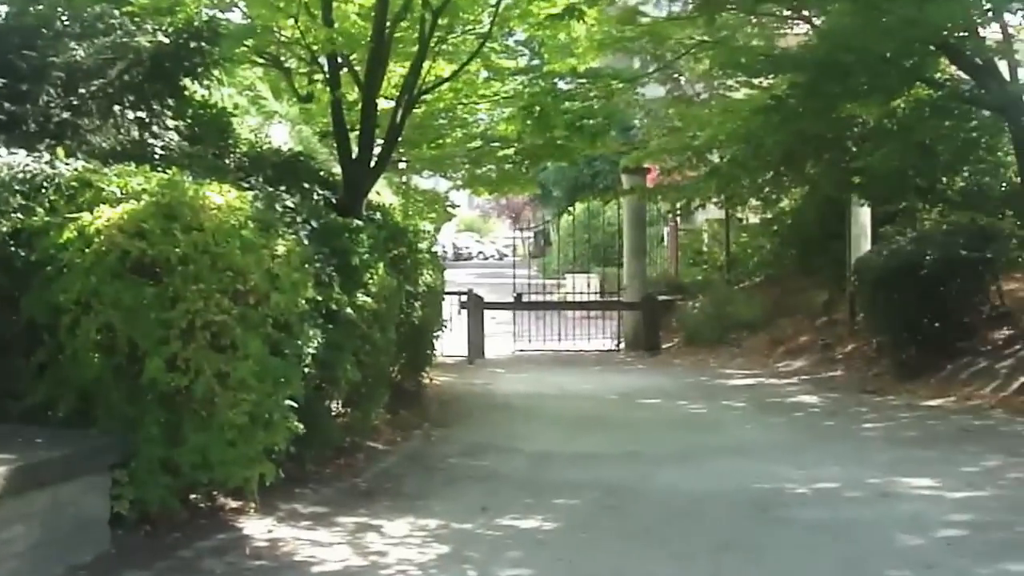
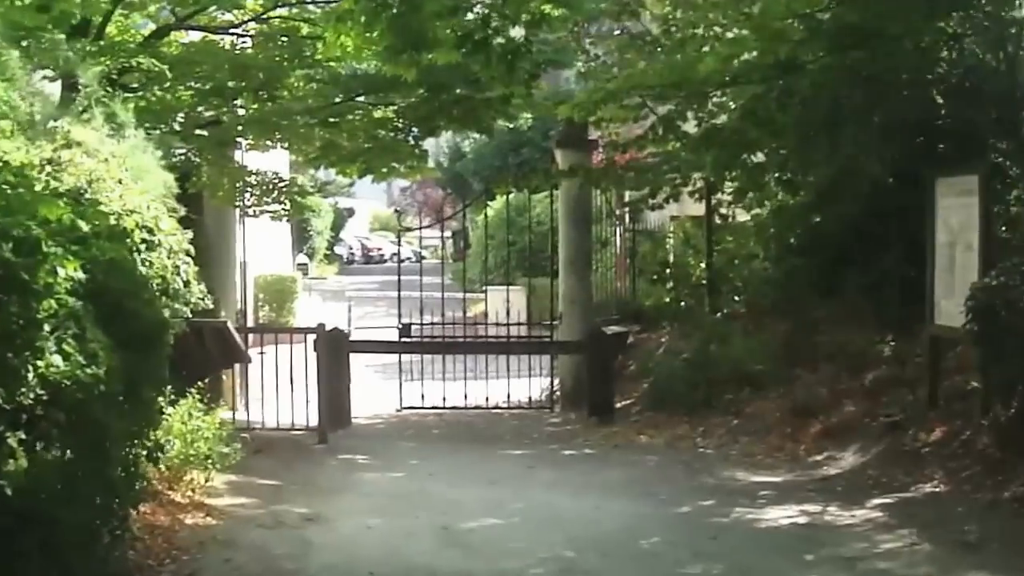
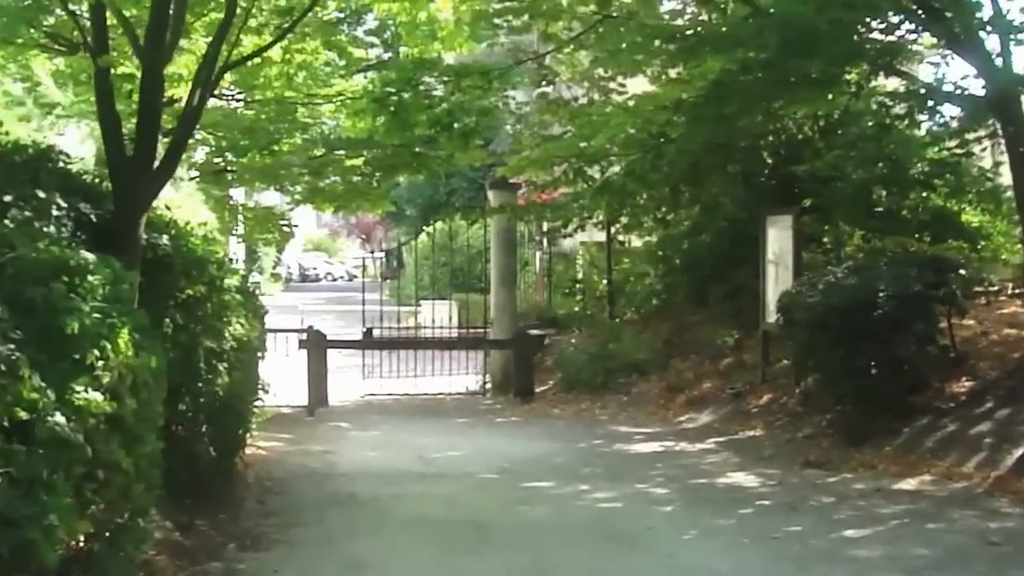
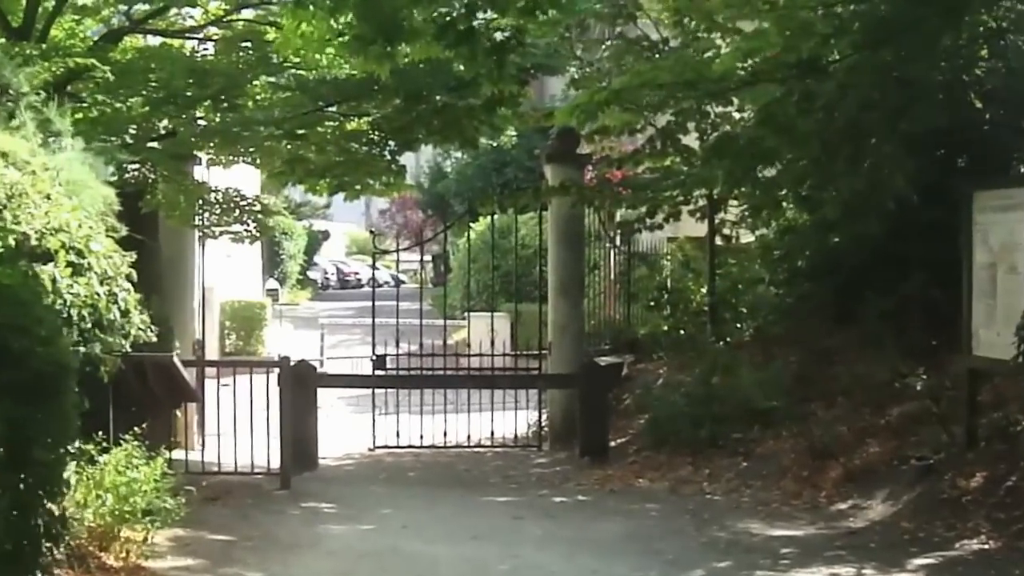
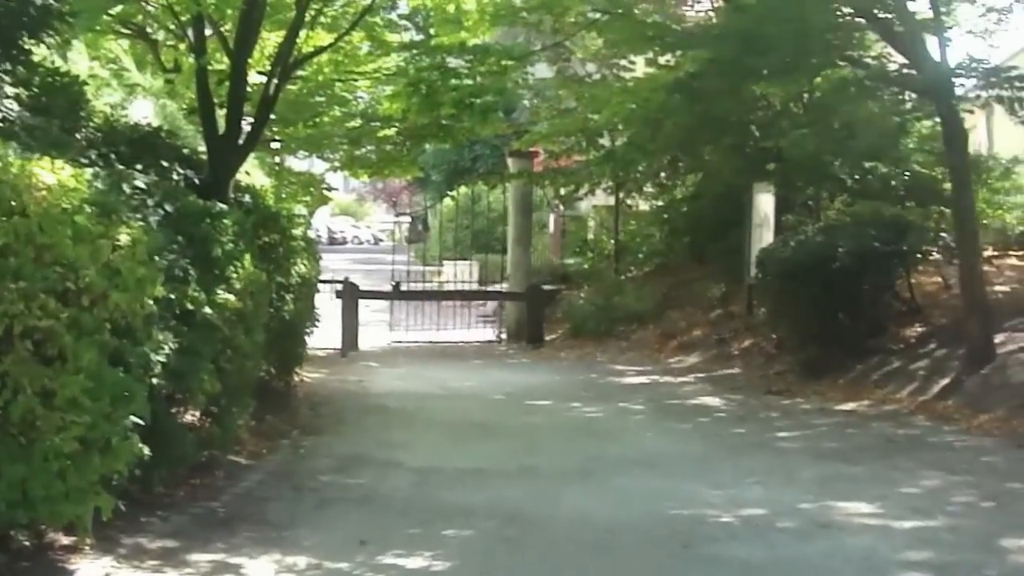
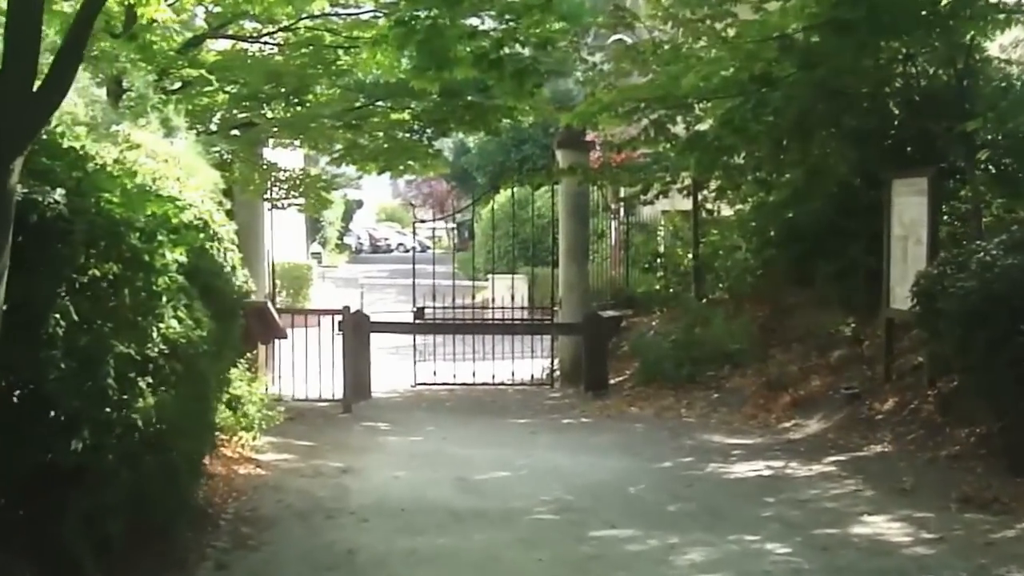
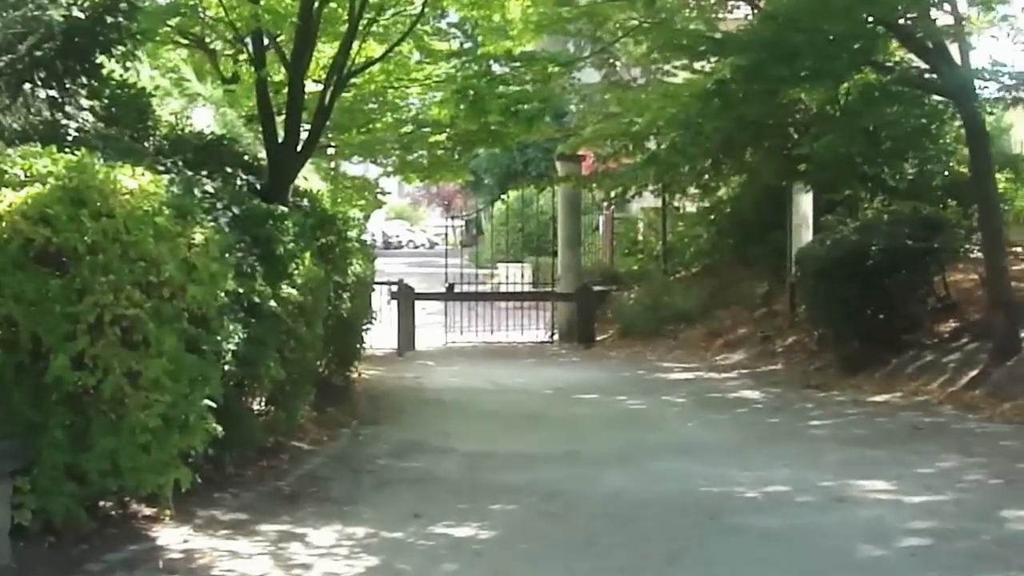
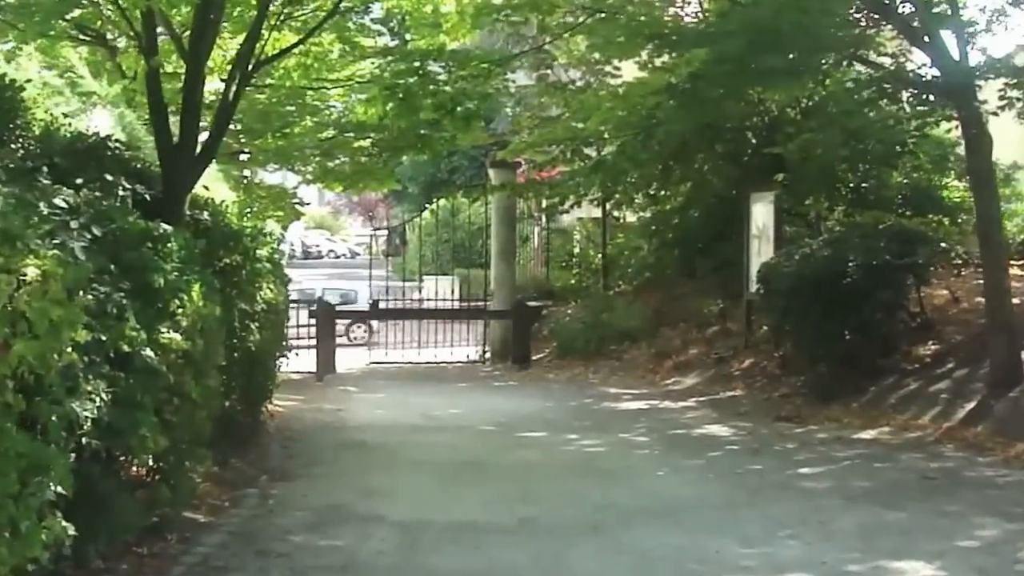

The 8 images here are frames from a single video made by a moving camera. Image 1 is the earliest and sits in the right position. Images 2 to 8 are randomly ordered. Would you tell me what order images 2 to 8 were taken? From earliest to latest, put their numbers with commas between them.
7, 5, 8, 3, 6, 2, 4
